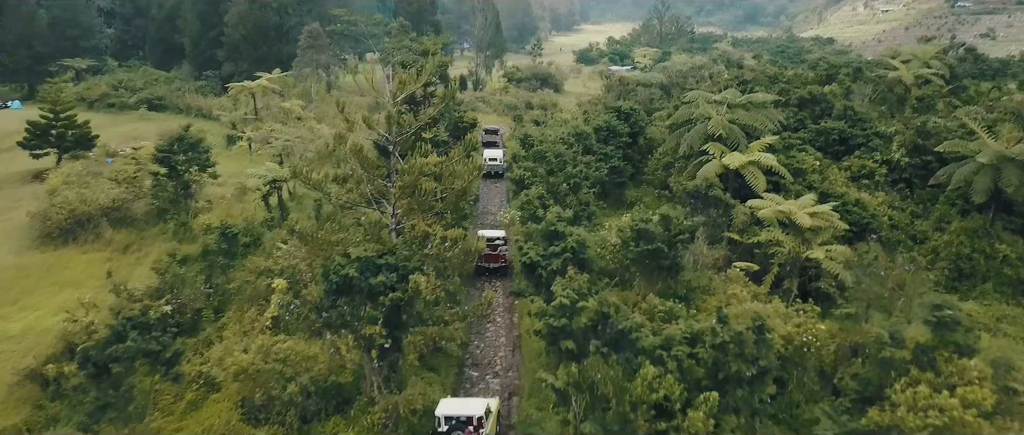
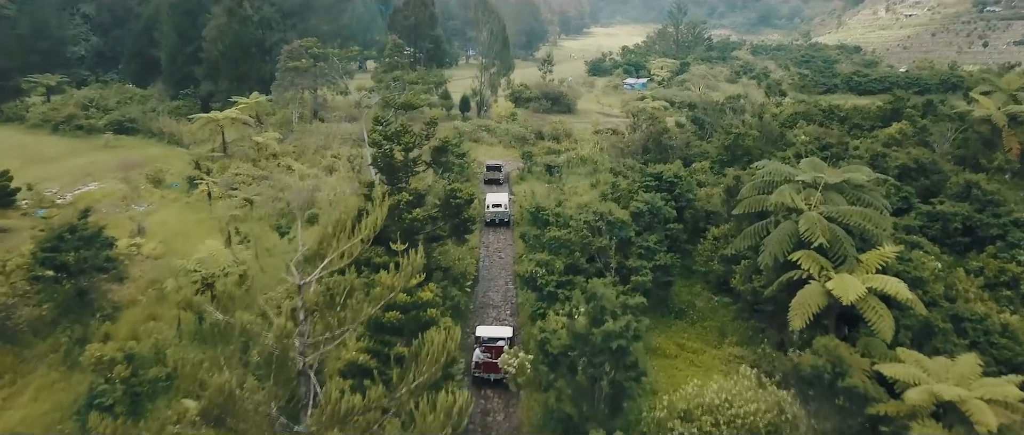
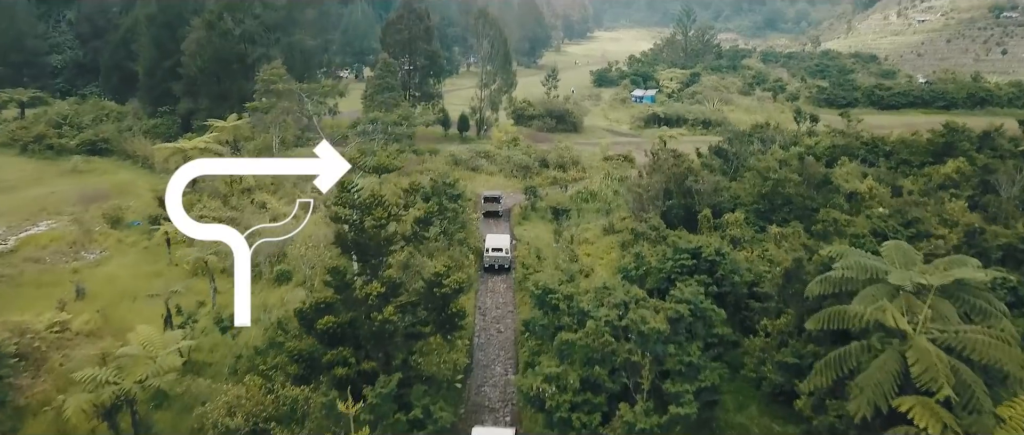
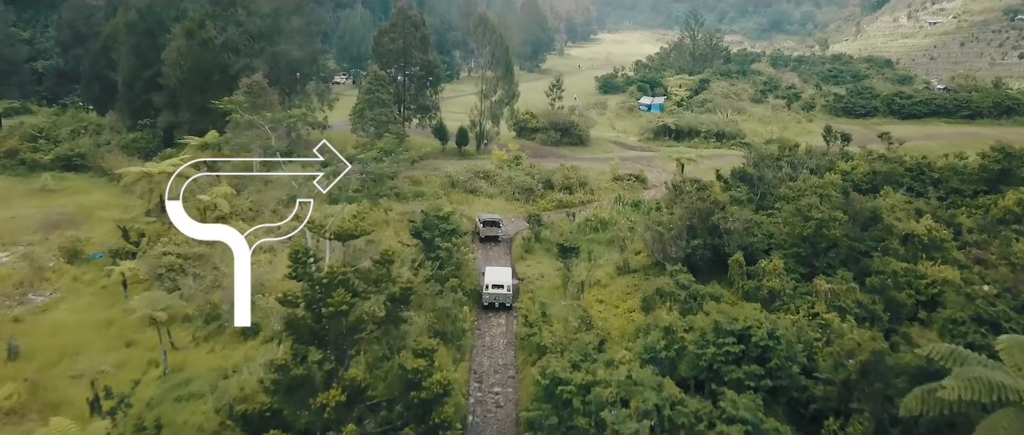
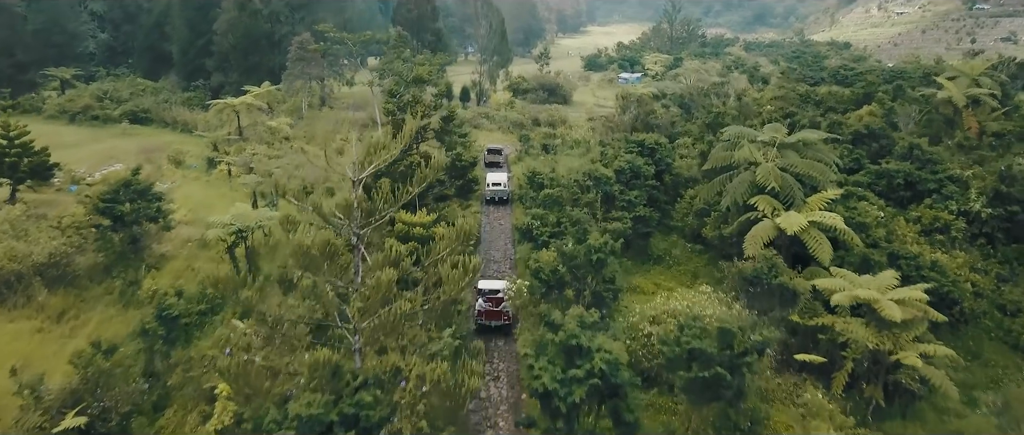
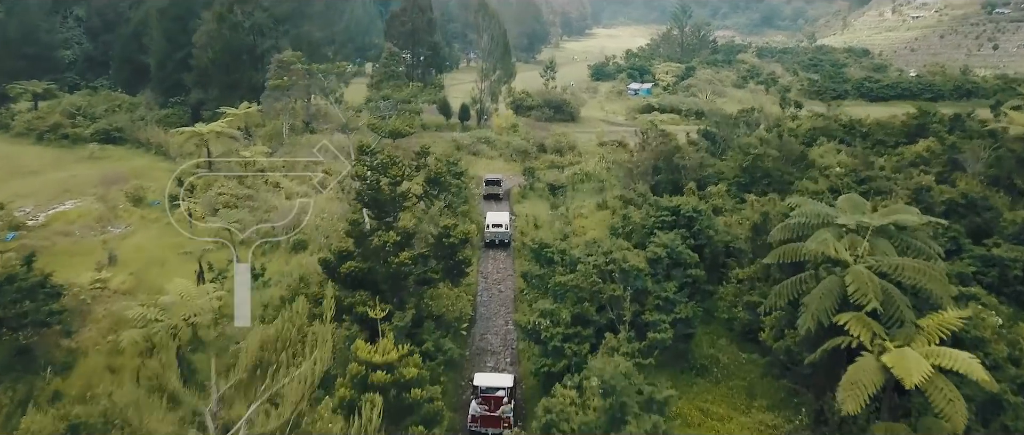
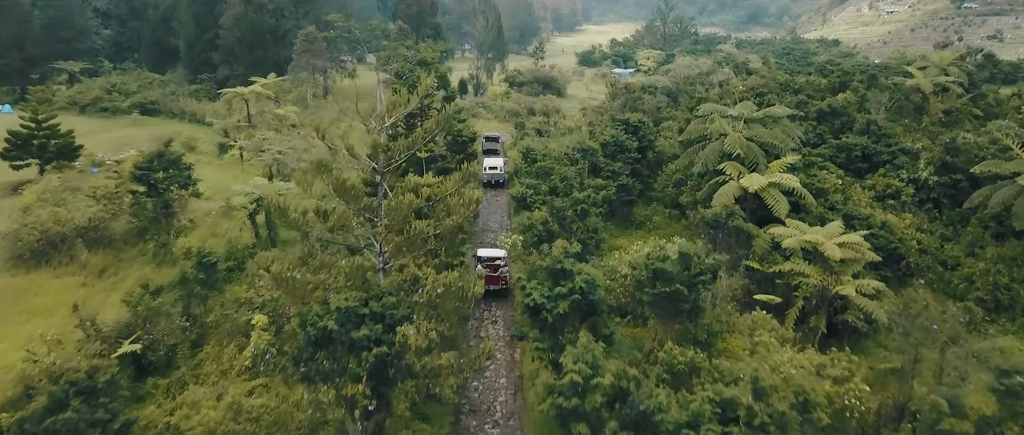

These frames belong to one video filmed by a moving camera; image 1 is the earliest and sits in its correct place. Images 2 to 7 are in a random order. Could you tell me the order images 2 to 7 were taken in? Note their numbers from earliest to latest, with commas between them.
7, 5, 2, 6, 3, 4
